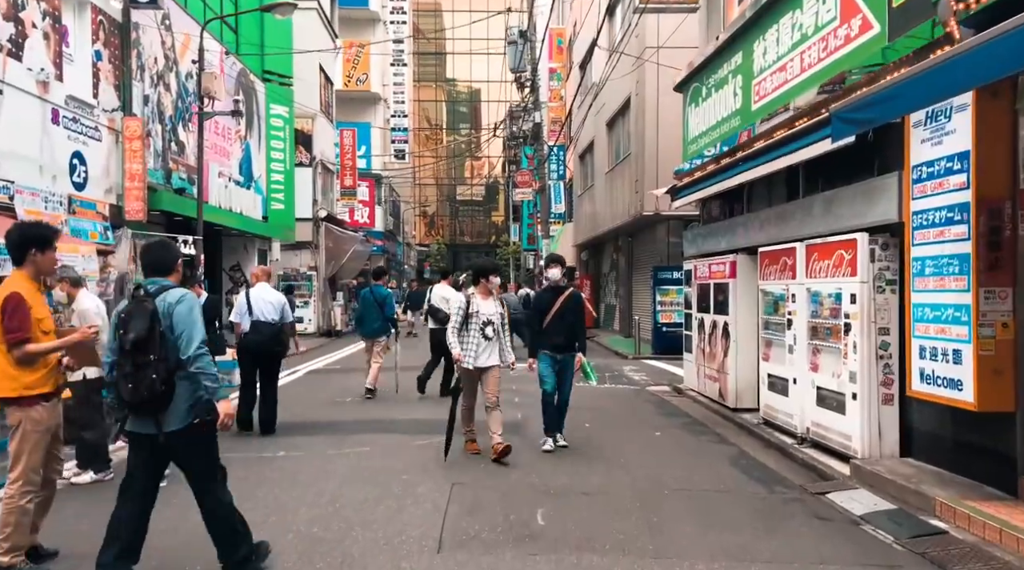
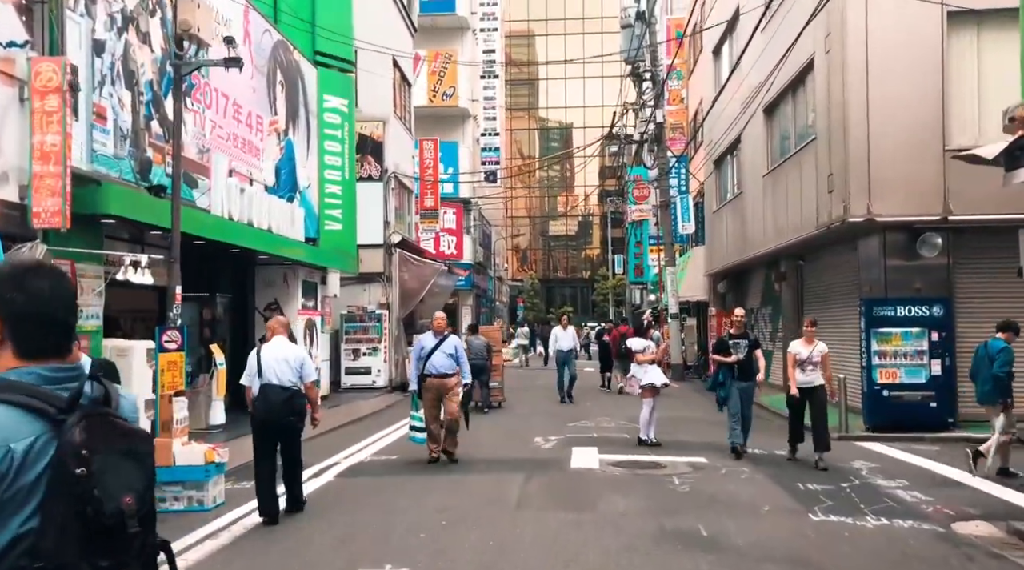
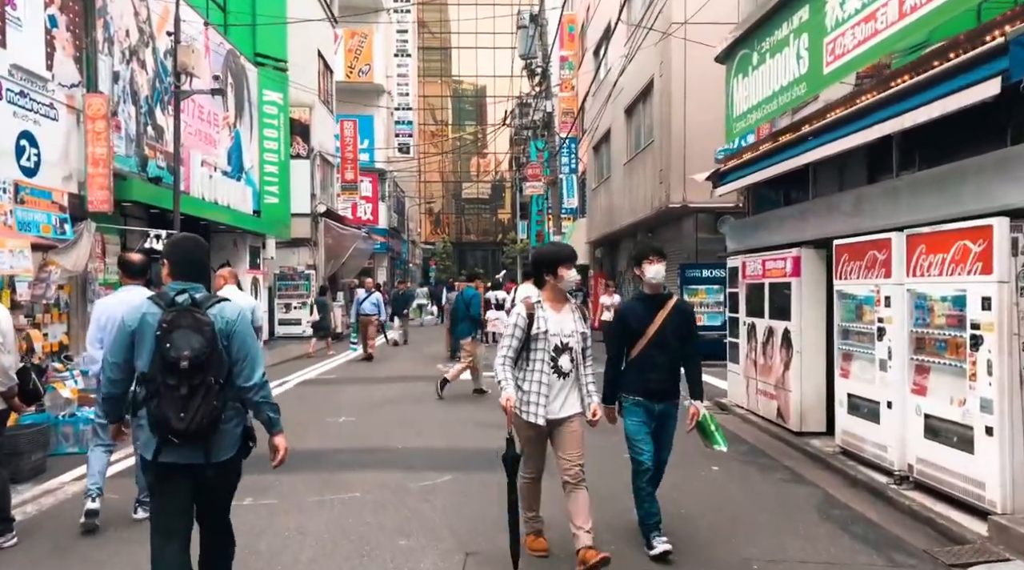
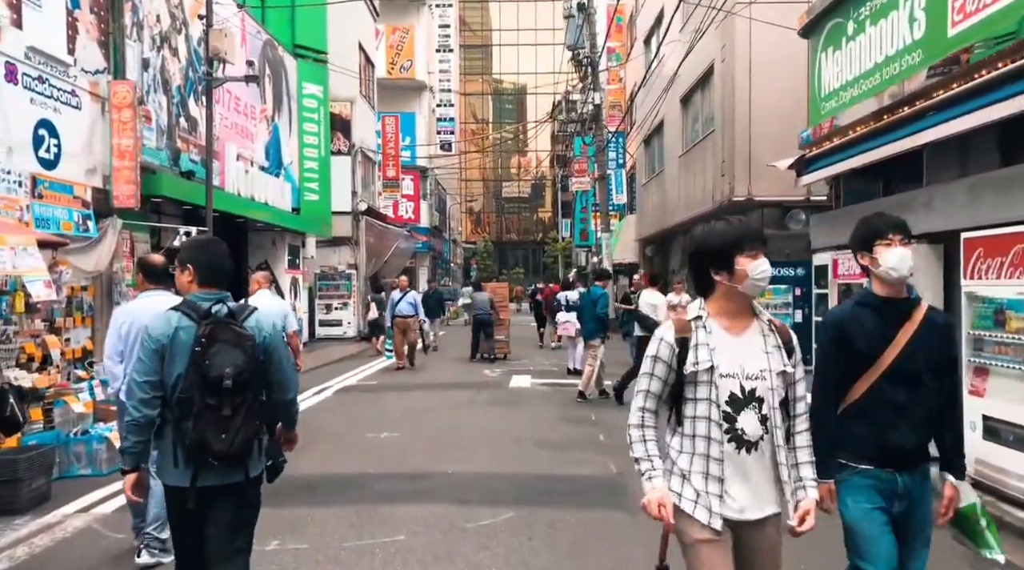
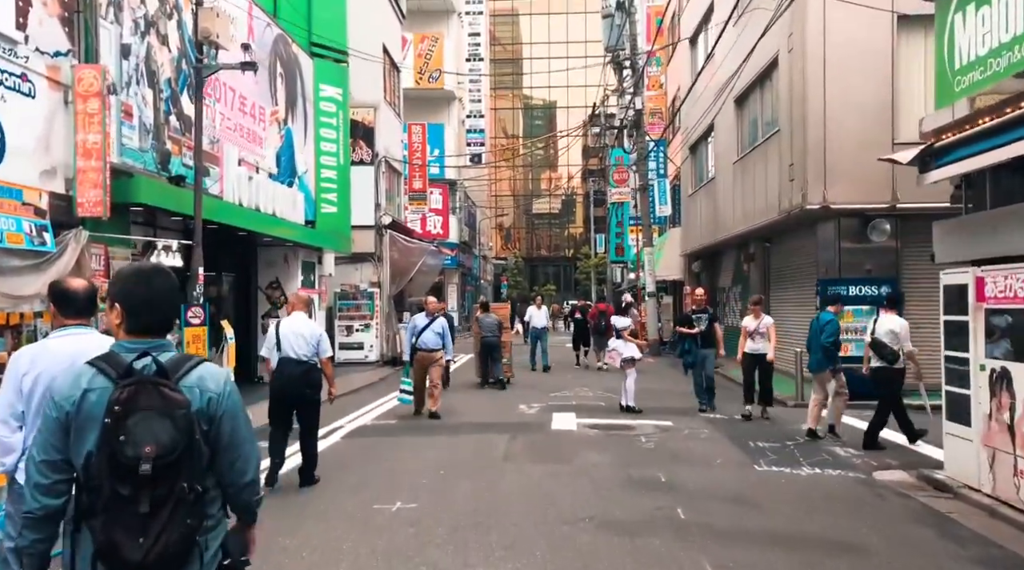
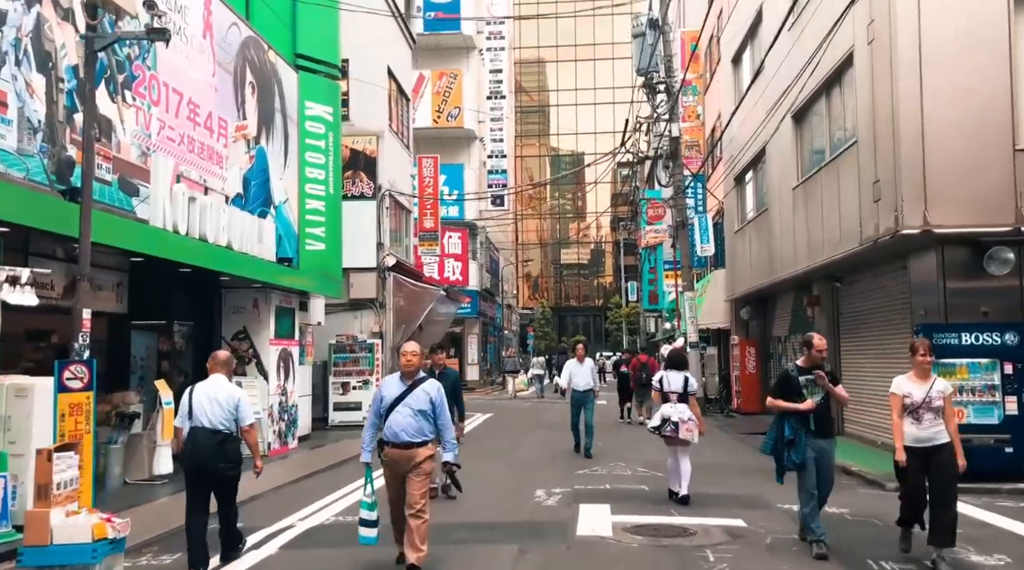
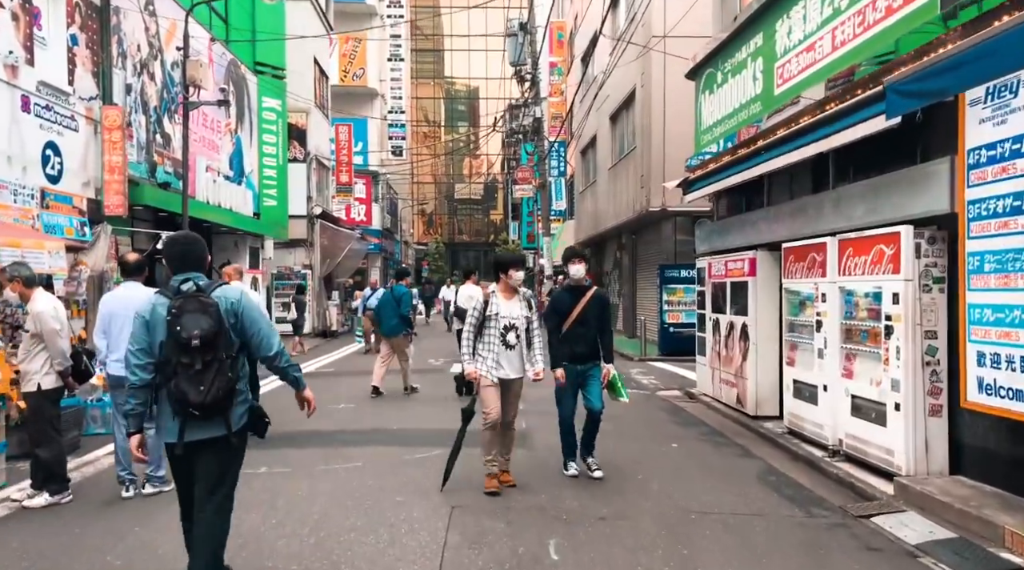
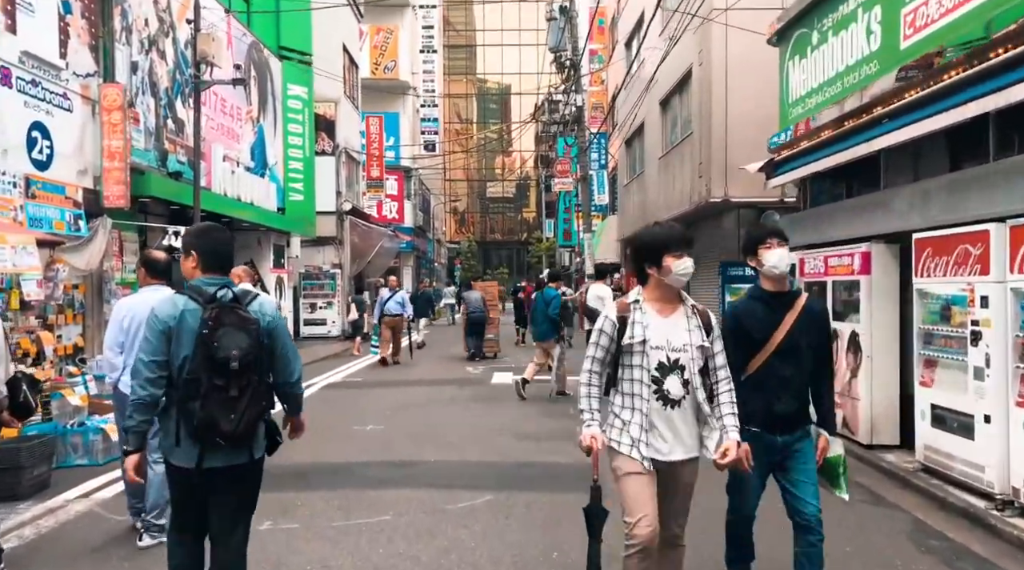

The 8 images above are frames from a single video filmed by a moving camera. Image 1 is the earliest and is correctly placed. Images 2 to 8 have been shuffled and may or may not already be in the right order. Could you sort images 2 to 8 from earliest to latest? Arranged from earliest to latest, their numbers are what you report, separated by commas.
7, 3, 8, 4, 5, 2, 6
